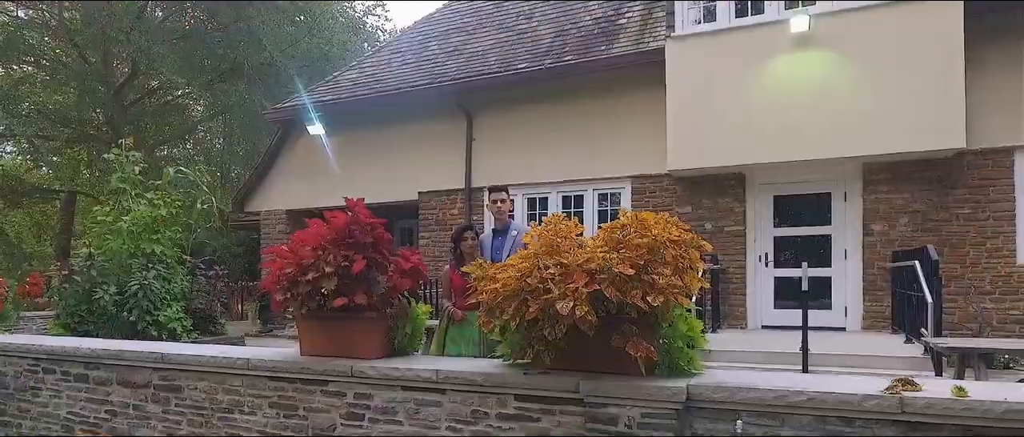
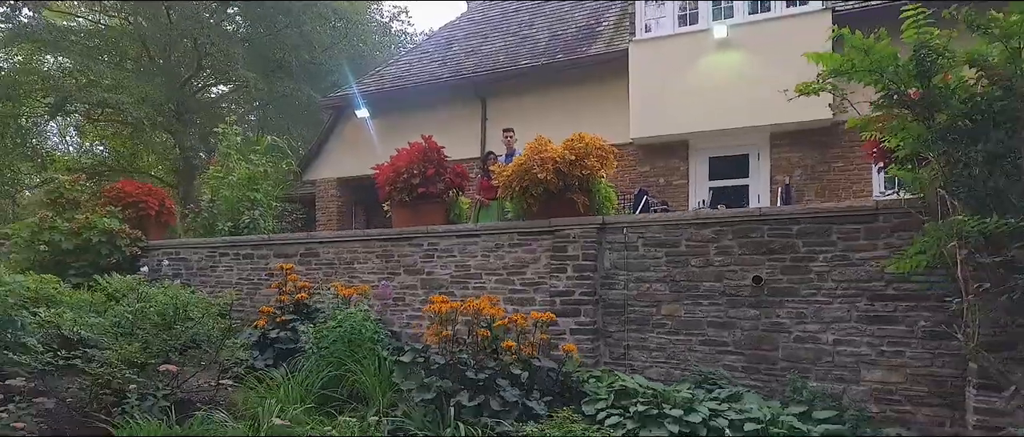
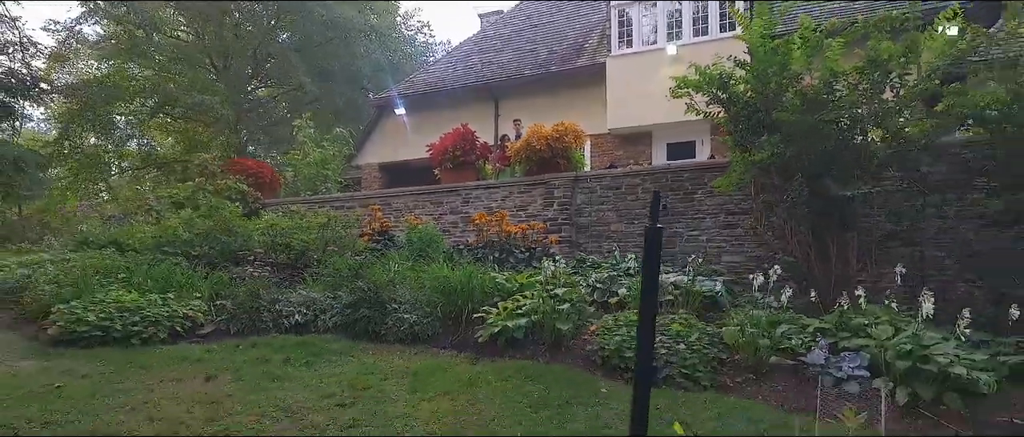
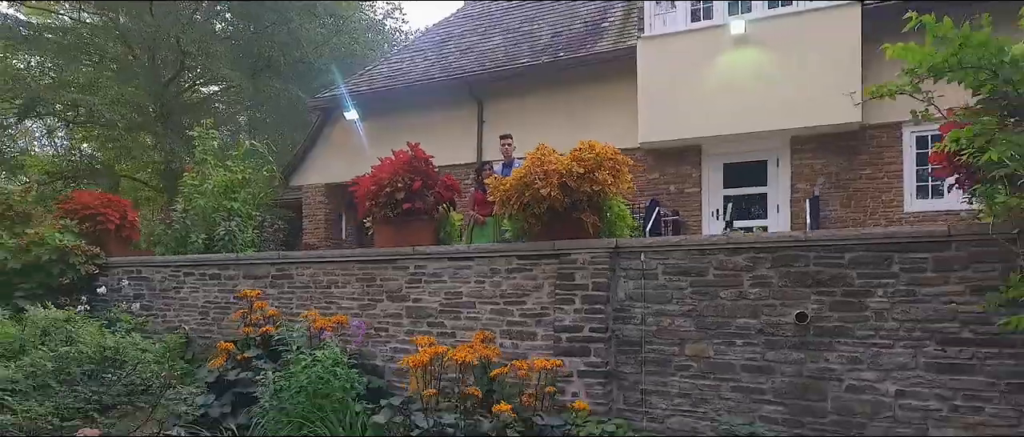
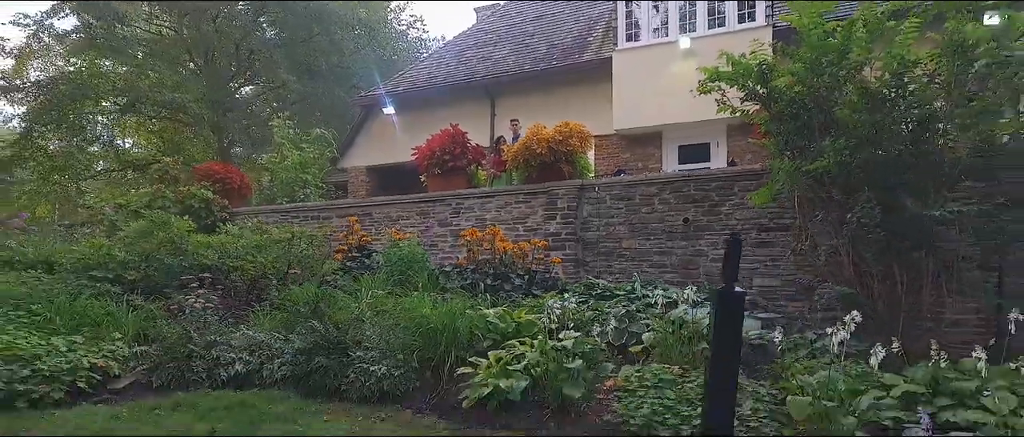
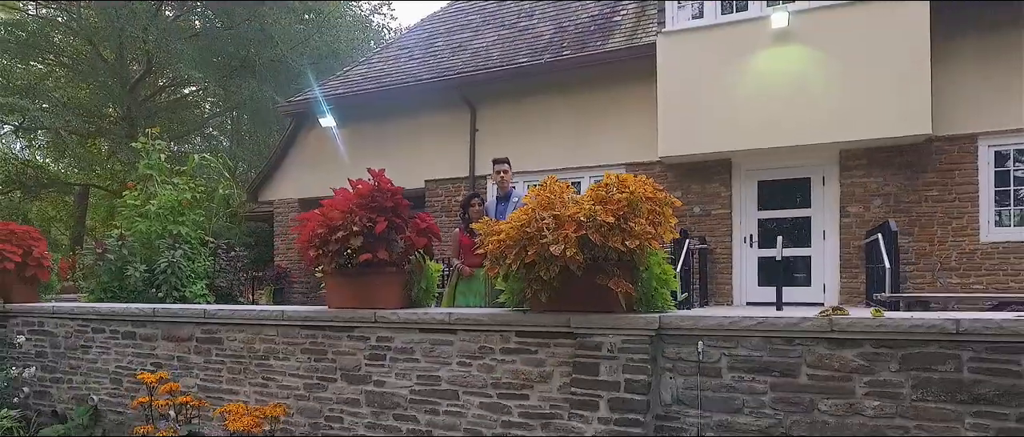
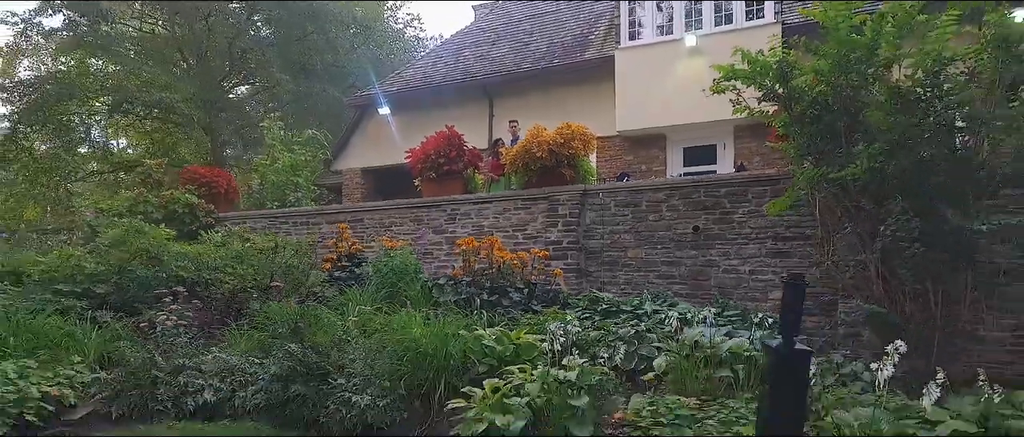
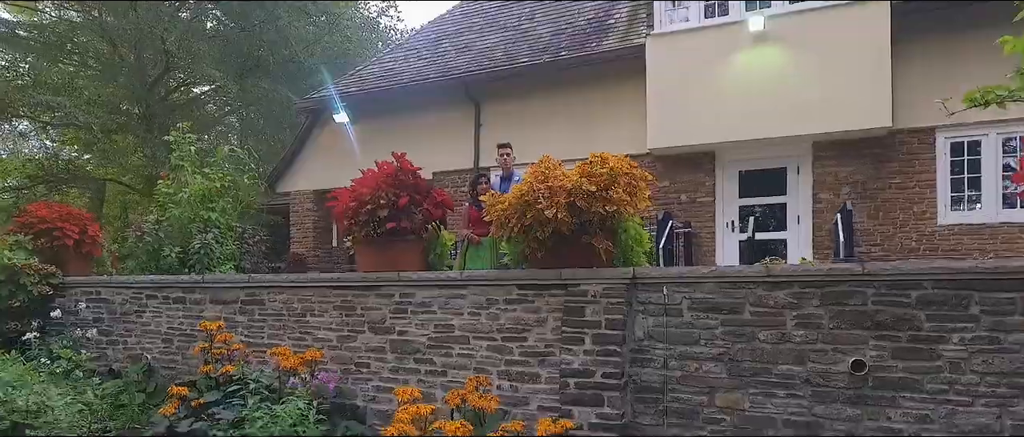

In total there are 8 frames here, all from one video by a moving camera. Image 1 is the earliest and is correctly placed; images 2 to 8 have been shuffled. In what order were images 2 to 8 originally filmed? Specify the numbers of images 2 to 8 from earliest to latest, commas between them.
6, 8, 4, 2, 7, 5, 3
